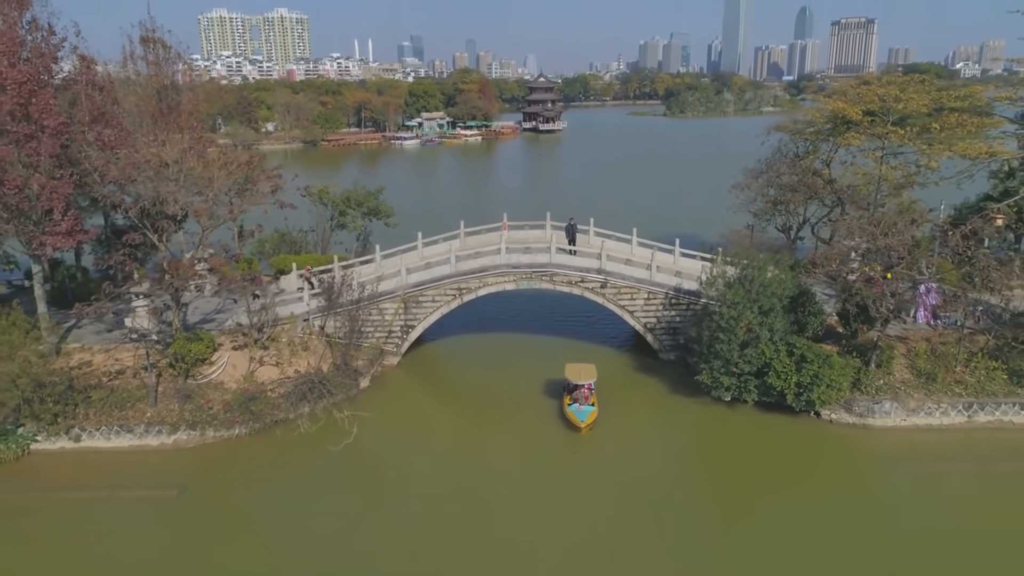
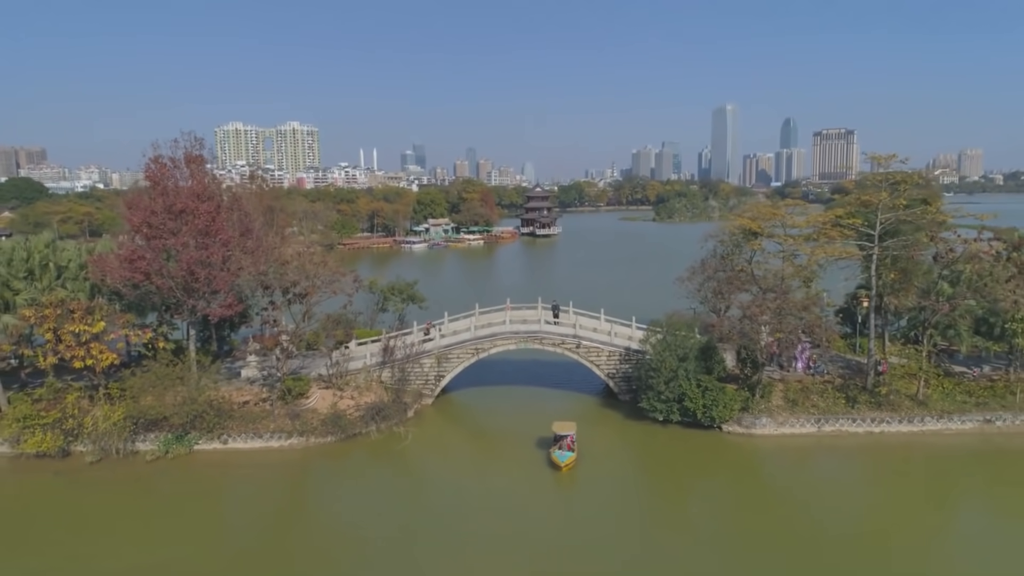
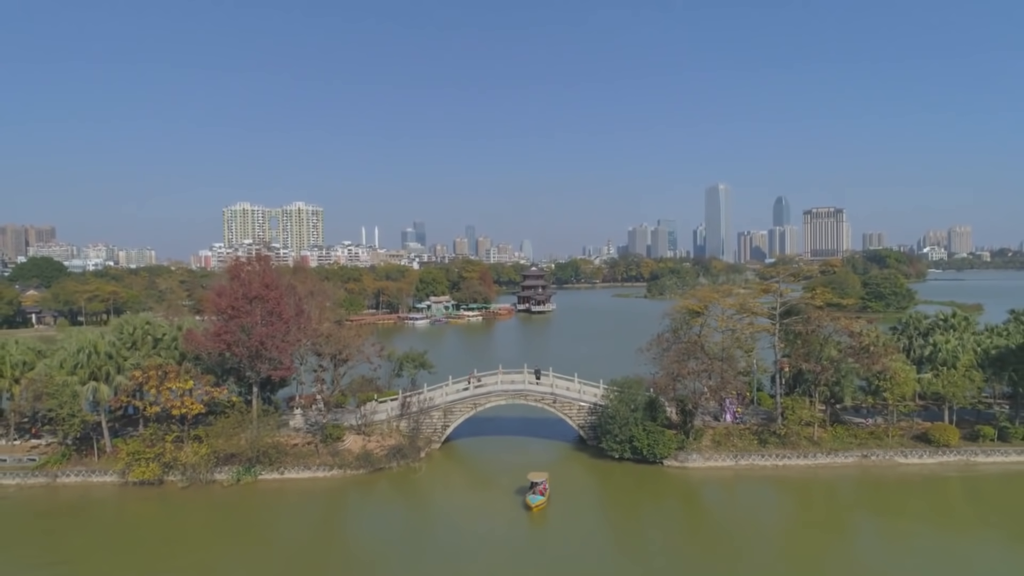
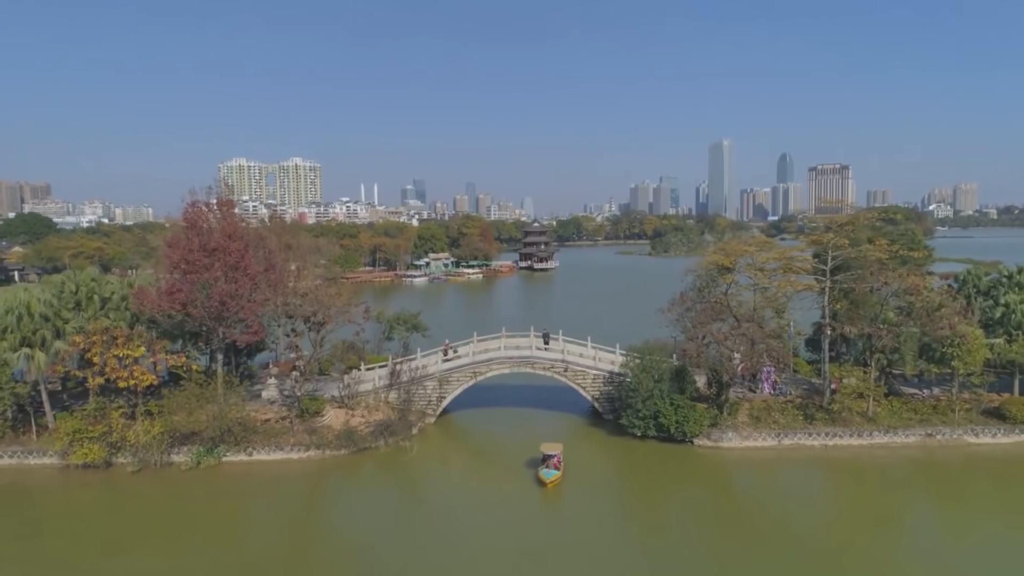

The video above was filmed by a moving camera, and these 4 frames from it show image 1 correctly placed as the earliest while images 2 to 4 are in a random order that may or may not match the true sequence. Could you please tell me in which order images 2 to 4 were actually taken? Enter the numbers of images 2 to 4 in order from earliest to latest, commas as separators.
2, 4, 3
